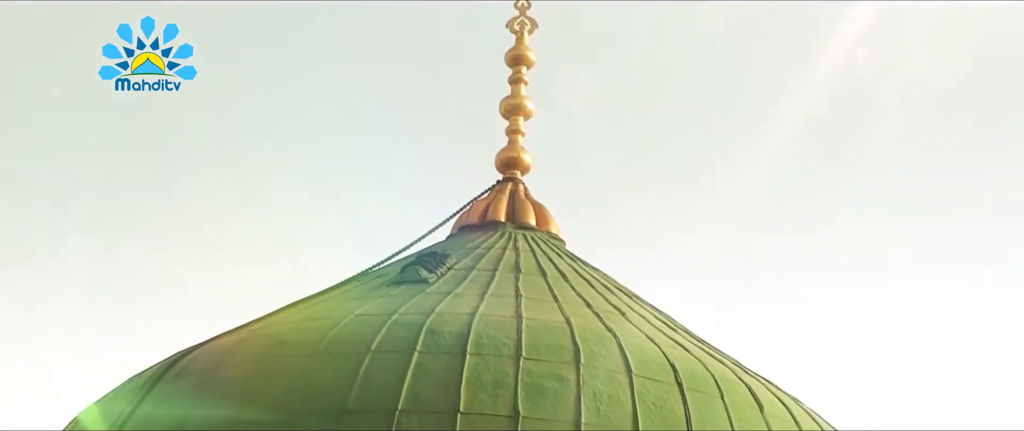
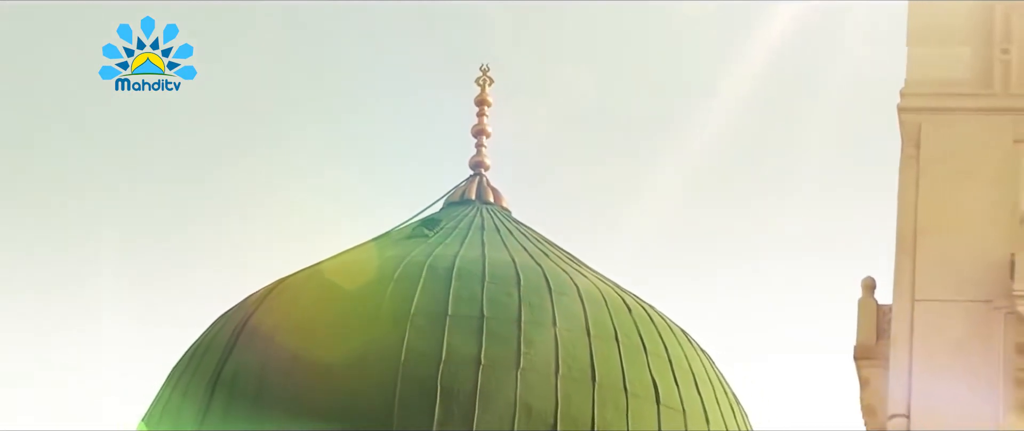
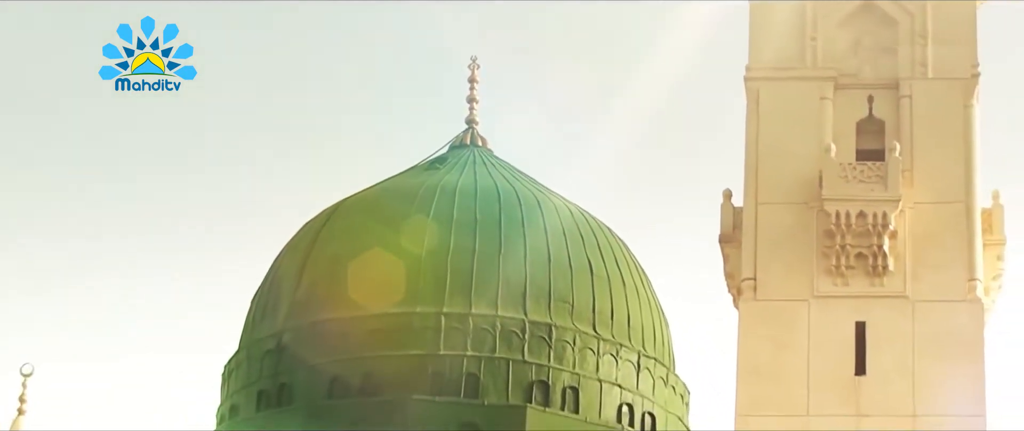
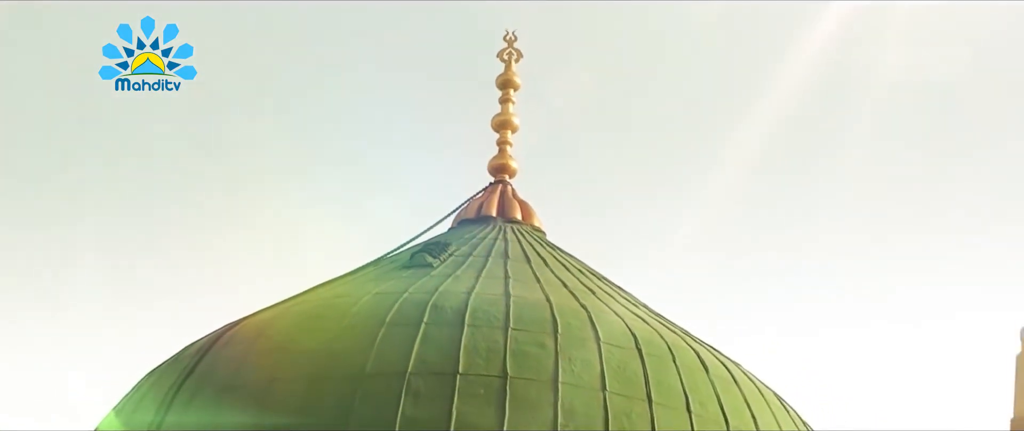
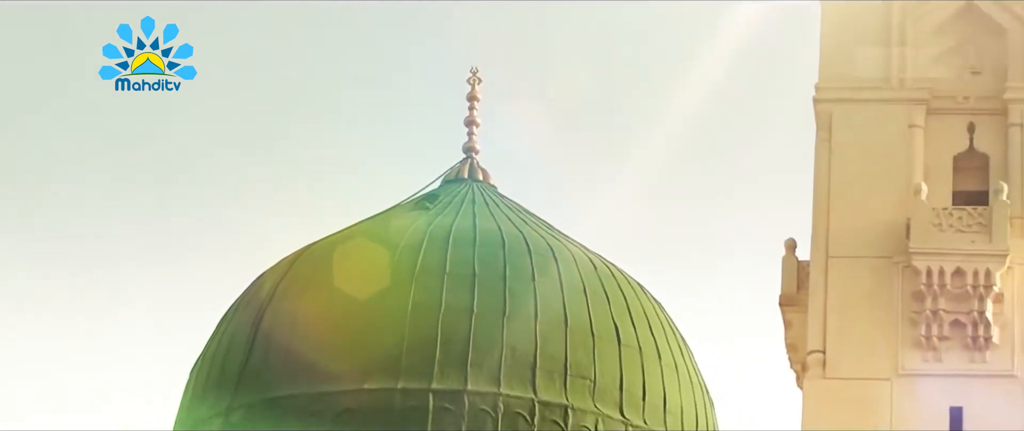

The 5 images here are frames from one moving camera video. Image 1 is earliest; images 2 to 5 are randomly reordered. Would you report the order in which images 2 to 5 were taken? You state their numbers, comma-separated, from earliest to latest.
4, 2, 5, 3
